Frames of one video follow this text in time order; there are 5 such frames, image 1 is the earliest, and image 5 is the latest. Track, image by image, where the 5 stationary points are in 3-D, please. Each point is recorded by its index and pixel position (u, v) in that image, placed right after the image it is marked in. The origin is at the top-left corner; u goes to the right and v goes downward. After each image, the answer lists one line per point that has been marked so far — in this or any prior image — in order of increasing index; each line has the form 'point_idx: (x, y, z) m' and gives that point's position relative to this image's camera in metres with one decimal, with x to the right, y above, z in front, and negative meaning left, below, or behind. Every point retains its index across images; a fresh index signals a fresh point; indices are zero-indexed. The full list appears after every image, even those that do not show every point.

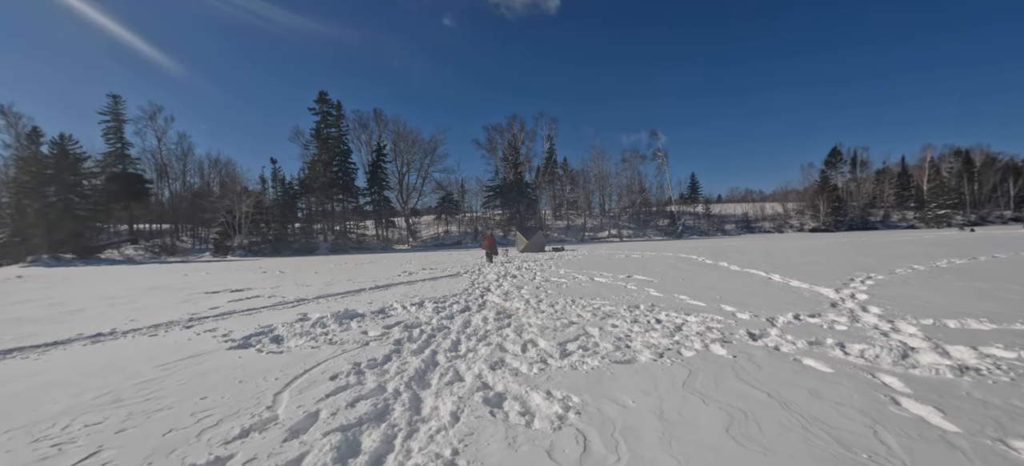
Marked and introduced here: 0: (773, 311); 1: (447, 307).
0: (+4.0, -1.2, +5.4) m
1: (-1.2, -1.4, +6.8) m
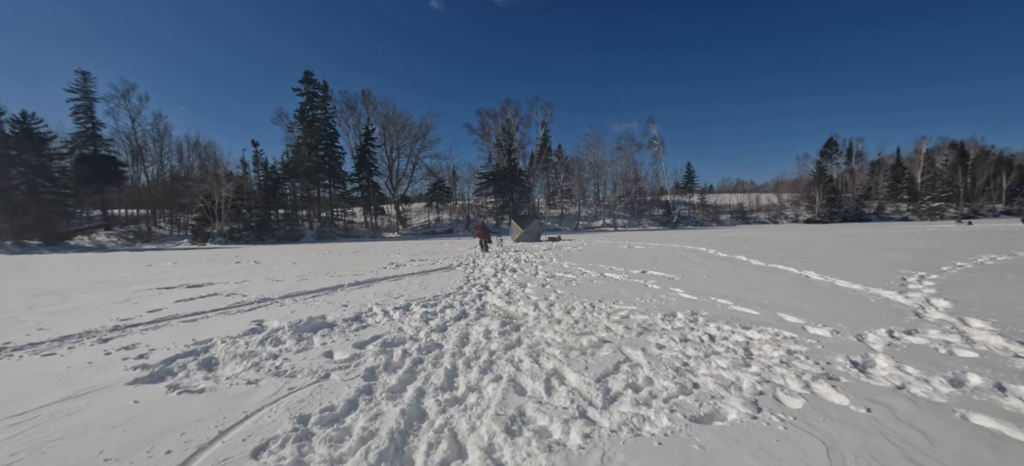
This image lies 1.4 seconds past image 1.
0: (+4.1, -1.1, +4.2) m
1: (-1.1, -1.3, +5.5) m
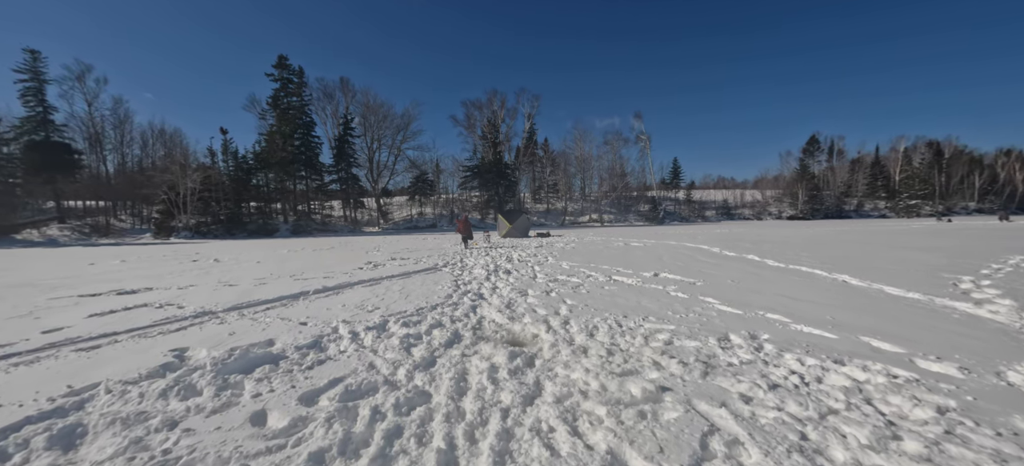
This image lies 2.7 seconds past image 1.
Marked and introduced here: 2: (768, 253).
0: (+4.3, -1.1, +3.2) m
1: (-1.0, -1.3, +4.3) m
2: (+8.8, -0.7, +12.1) m
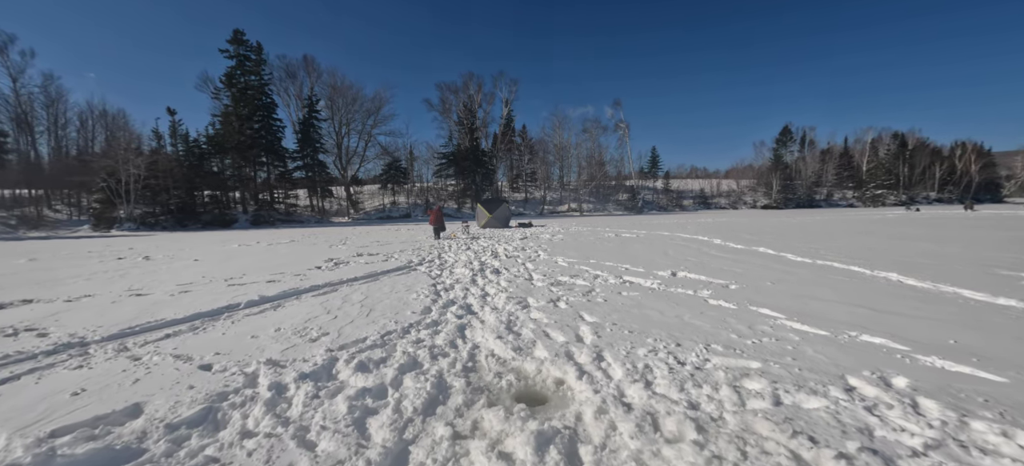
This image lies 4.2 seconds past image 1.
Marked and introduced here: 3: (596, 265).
0: (+4.4, -1.1, +2.0) m
1: (-0.9, -1.2, +2.7) m
2: (+8.3, -0.4, +11.2) m
3: (+2.0, -0.7, +8.2) m
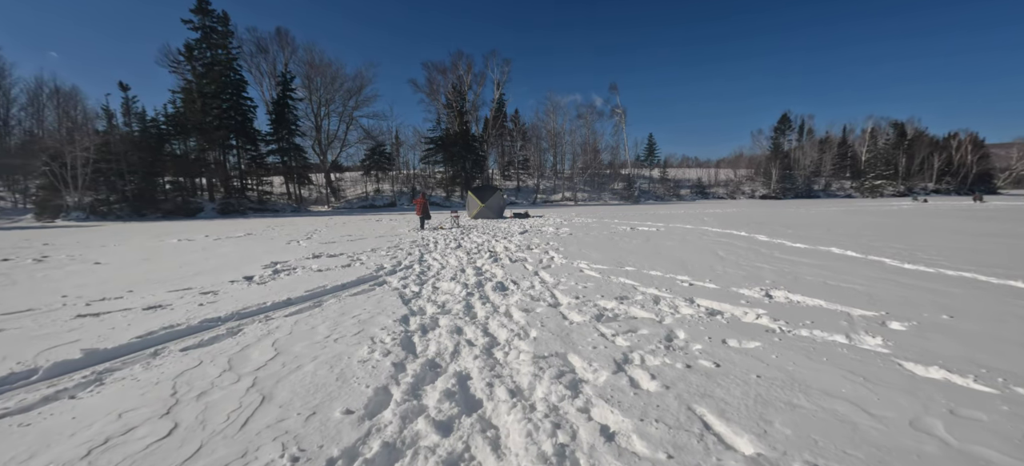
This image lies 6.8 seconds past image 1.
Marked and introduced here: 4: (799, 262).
0: (+4.8, -1.3, -0.3) m
1: (-0.6, -1.4, +0.3) m
2: (+8.4, -0.3, +9.0) m
3: (+2.1, -0.7, +5.8) m
4: (+5.5, -0.5, +6.8) m
